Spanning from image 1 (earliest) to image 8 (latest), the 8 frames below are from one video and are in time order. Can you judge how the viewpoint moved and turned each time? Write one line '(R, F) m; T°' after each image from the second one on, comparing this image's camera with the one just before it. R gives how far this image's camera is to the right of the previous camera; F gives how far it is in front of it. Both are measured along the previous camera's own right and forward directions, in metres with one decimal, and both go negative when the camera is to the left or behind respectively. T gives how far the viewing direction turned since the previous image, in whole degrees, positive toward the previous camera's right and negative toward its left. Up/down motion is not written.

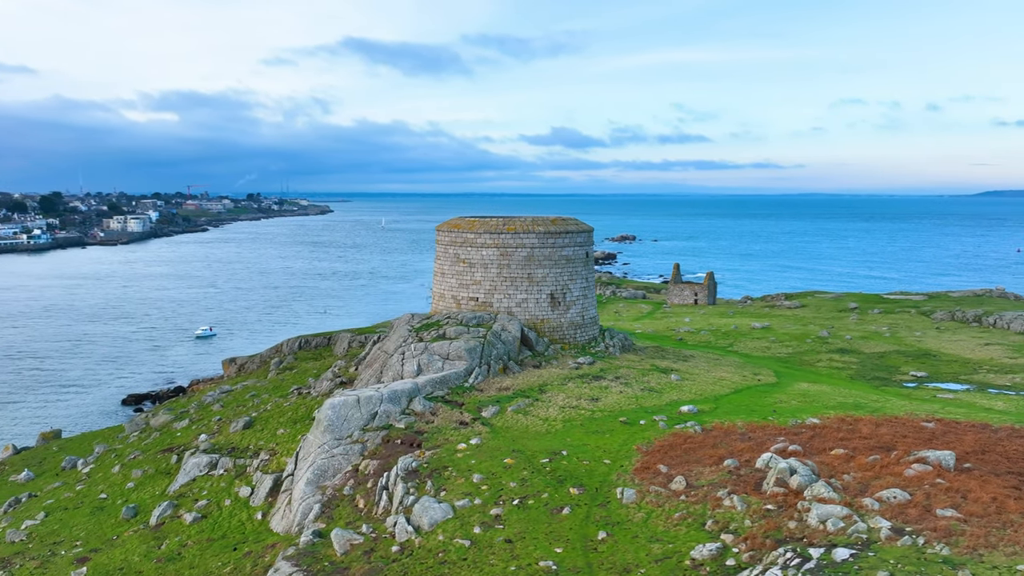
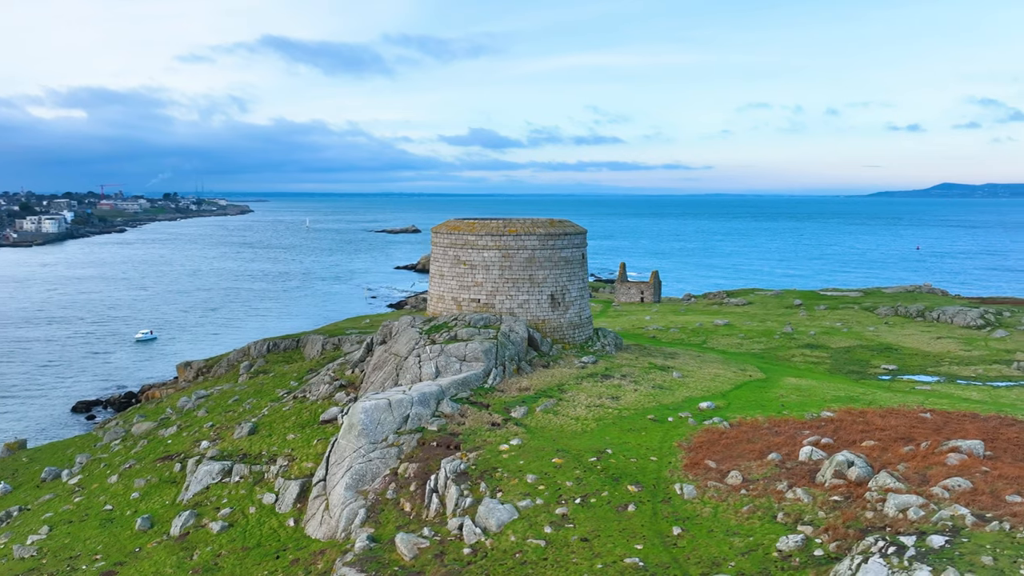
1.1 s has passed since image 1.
(-2.7, -0.1) m; +5°
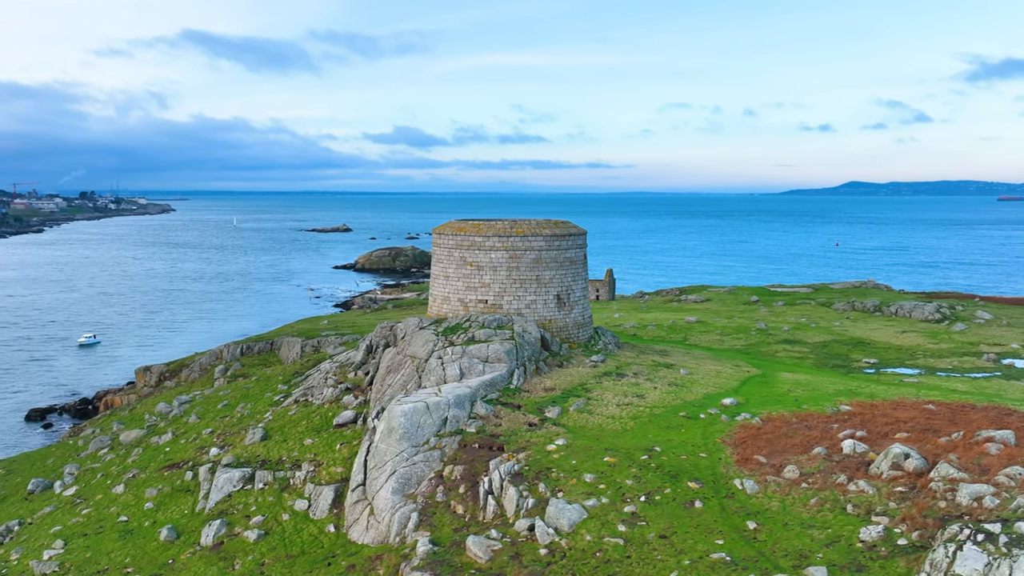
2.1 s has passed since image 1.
(-2.6, 0.0) m; +4°
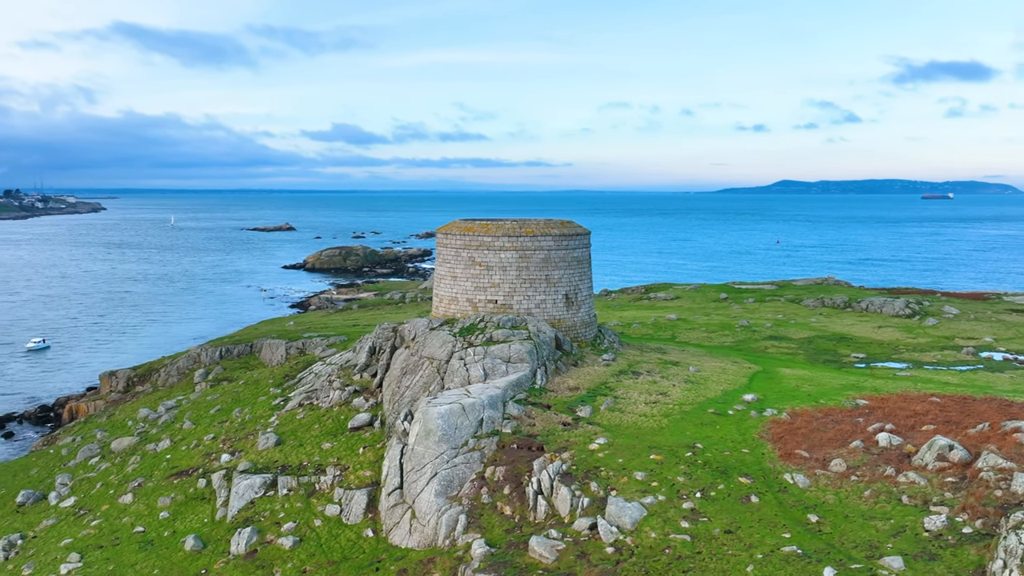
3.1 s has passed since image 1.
(-2.2, 0.0) m; +3°
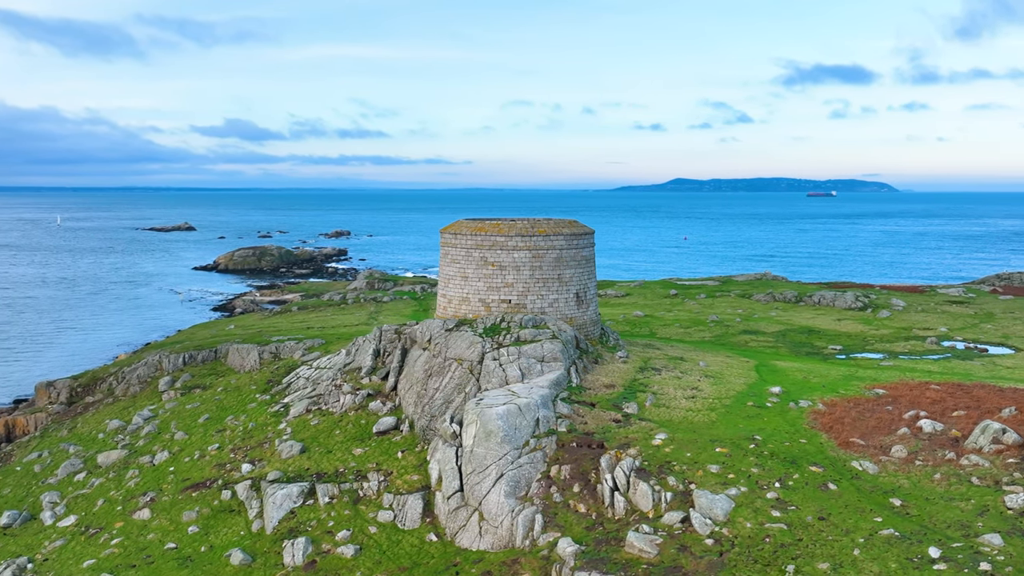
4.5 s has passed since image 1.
(-3.5, 0.0) m; +6°
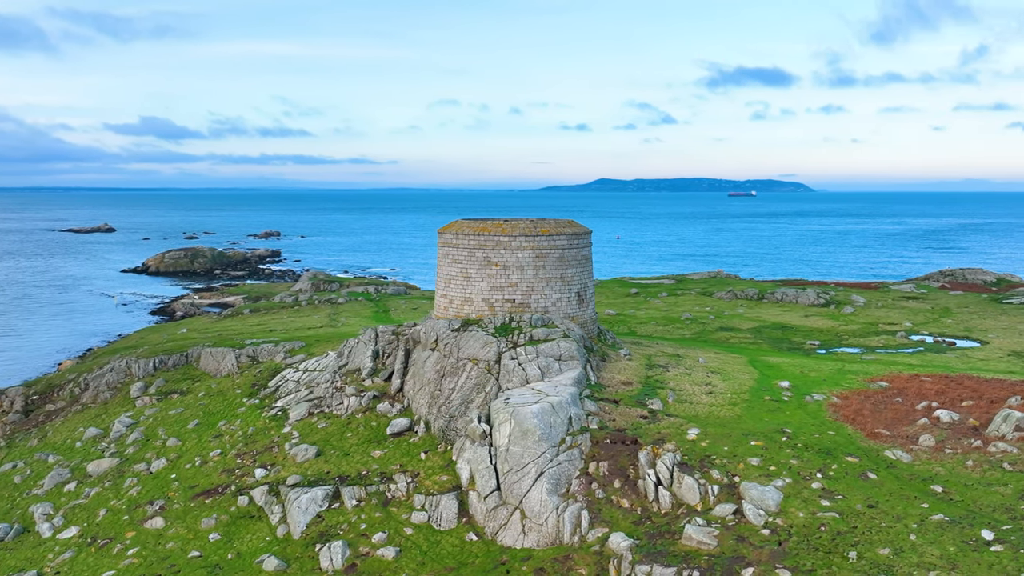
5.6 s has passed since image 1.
(-2.4, -0.1) m; +4°
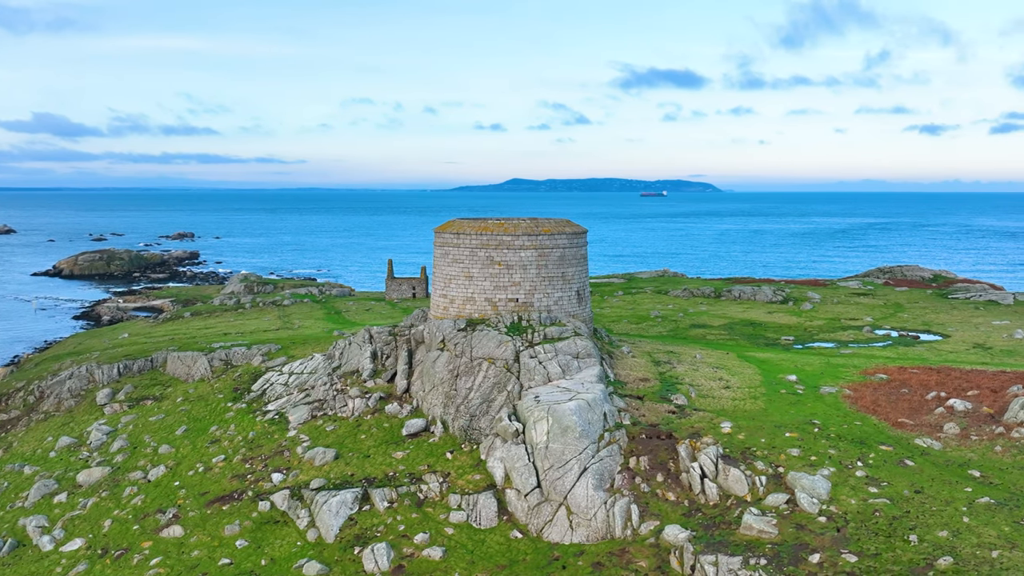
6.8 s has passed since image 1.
(-2.8, 0.0) m; +5°
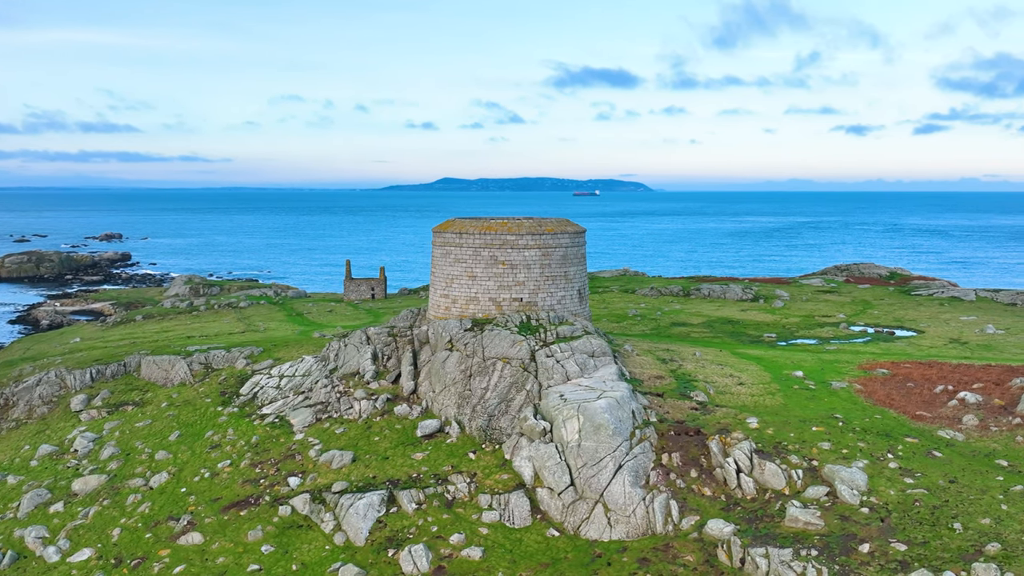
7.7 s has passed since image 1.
(-2.2, 0.0) m; +4°
